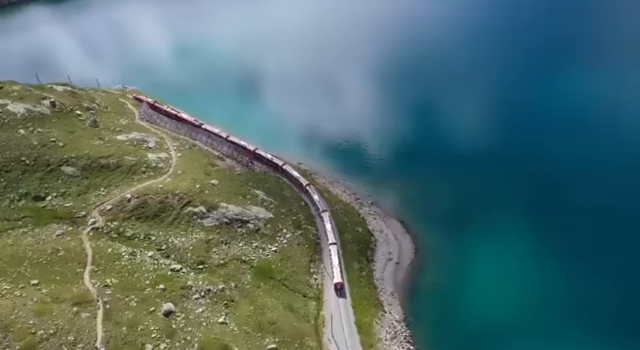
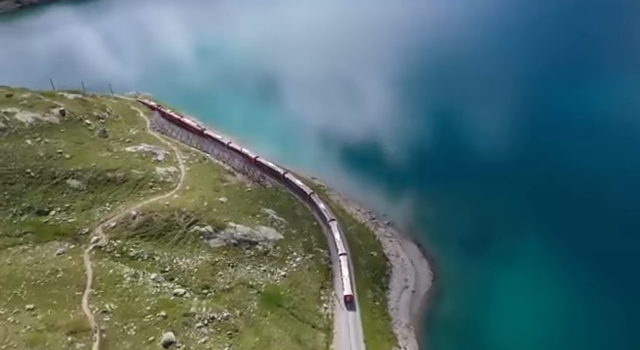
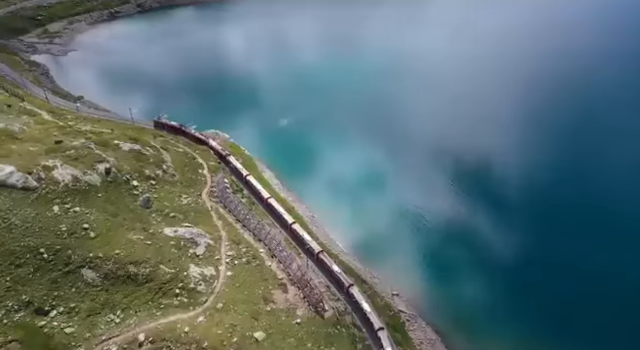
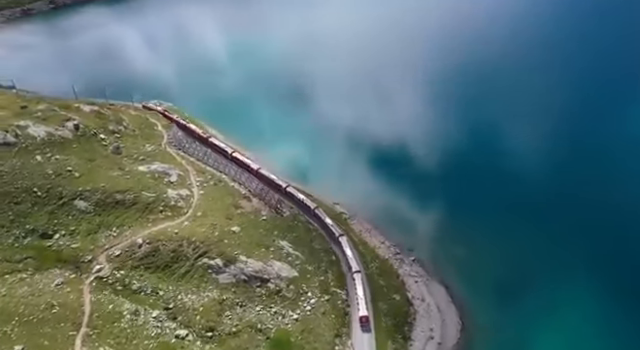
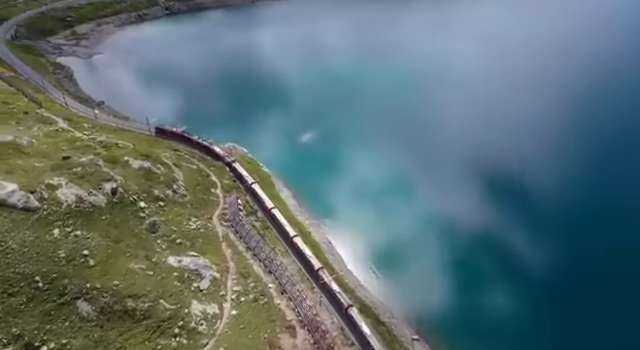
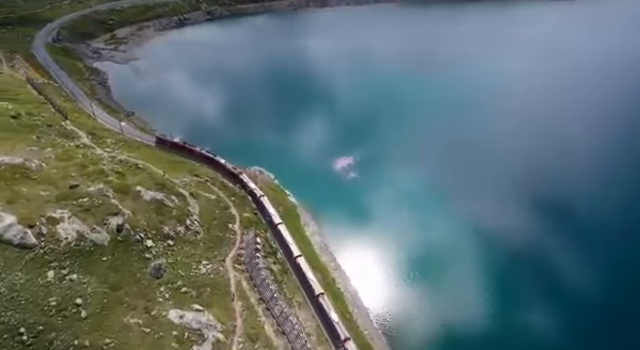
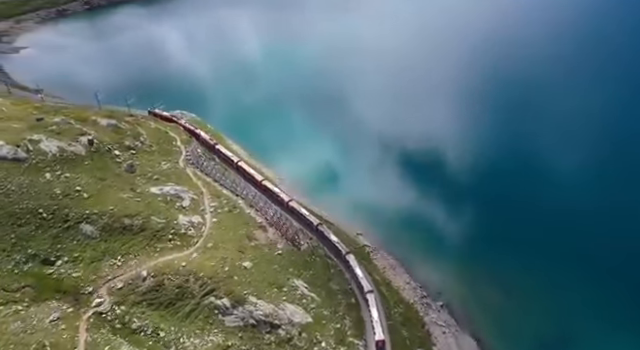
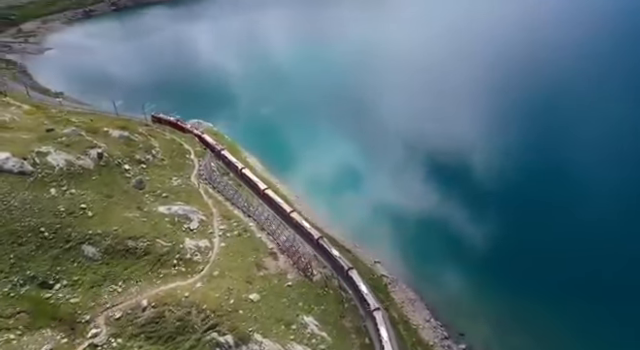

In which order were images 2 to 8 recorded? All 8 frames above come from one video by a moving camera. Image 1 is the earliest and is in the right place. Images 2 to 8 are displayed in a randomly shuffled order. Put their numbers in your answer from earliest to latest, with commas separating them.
2, 4, 7, 8, 3, 5, 6
